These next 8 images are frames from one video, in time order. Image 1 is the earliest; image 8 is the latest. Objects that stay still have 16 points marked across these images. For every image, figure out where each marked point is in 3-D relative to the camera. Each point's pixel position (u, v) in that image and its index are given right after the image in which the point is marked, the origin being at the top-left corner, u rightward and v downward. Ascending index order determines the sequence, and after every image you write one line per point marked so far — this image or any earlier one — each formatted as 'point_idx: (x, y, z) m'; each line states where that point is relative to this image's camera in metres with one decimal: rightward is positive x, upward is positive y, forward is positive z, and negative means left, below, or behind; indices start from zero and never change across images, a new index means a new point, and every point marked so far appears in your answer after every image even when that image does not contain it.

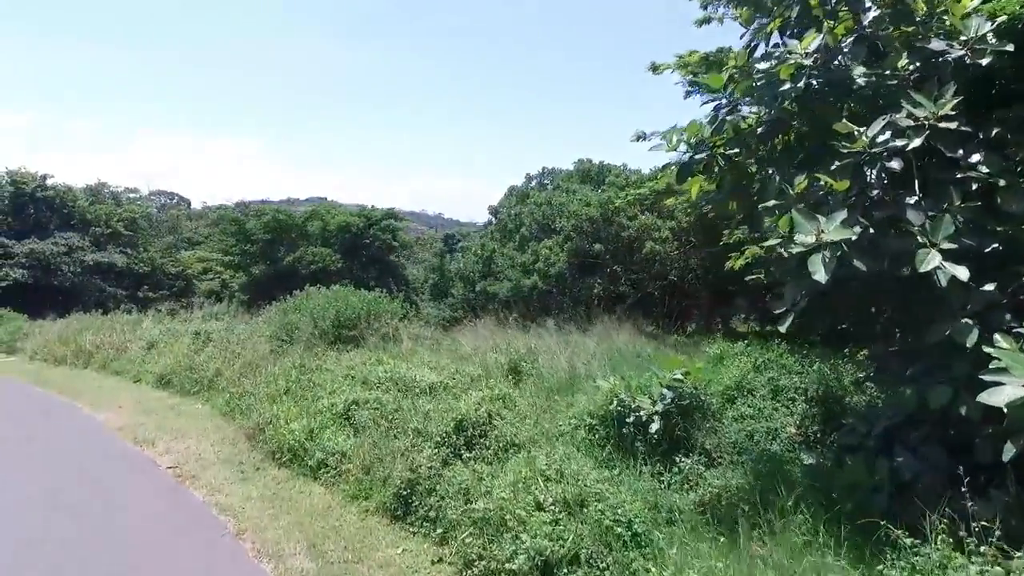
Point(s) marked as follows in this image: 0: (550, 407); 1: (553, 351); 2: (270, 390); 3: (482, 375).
0: (+0.3, -1.0, +6.0) m
1: (+0.5, -0.9, +8.6) m
2: (-2.6, -1.1, +7.5) m
3: (-0.3, -1.0, +7.5) m
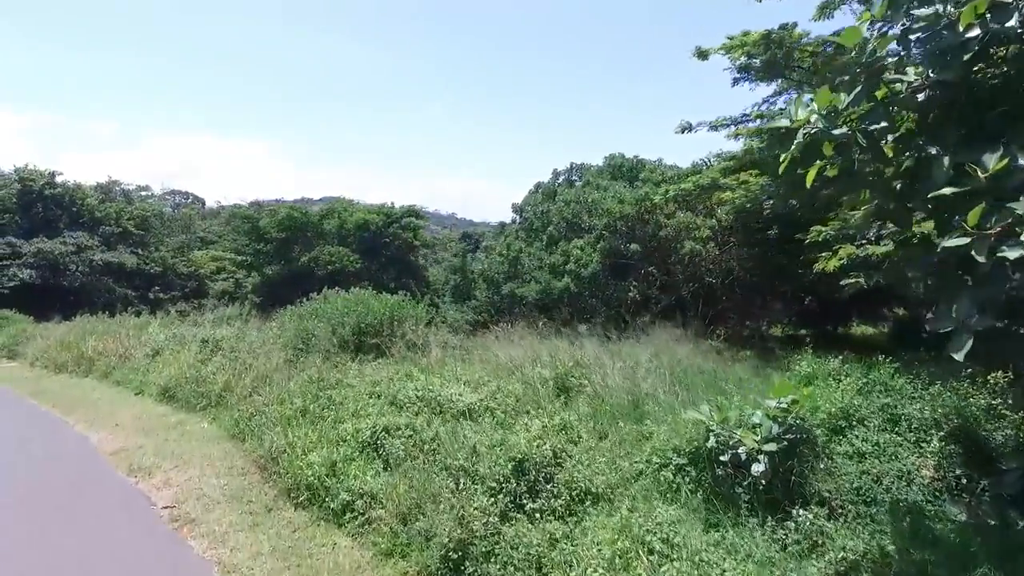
0: (+0.7, -1.1, +5.0) m
1: (+1.0, -0.9, +7.7) m
2: (-2.1, -1.2, +6.5) m
3: (+0.1, -1.0, +6.5) m
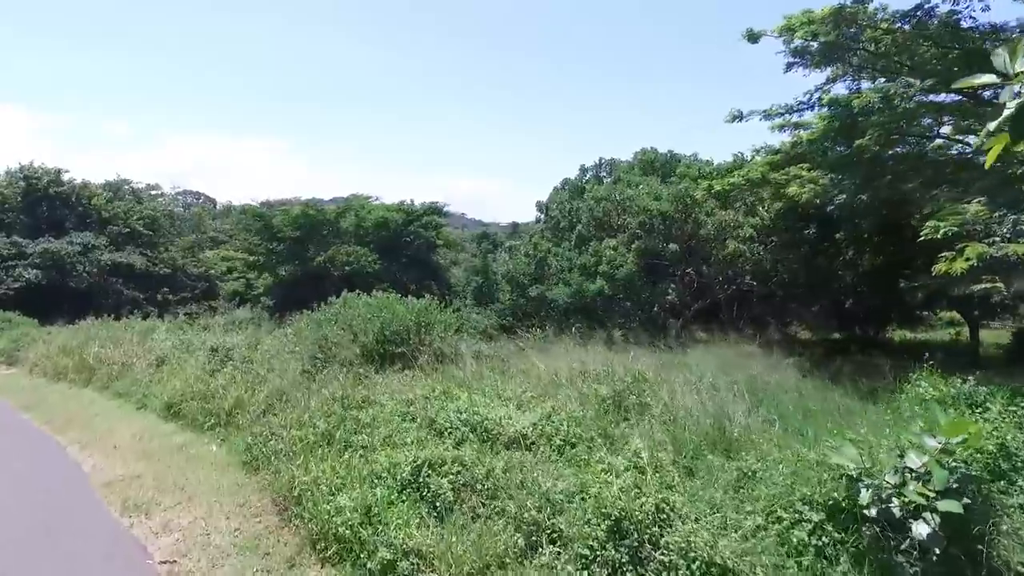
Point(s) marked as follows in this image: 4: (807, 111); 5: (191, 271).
0: (+1.2, -1.1, +4.0) m
1: (+1.4, -0.9, +6.7) m
2: (-1.6, -1.2, +5.6) m
3: (+0.6, -1.1, +5.5) m
4: (+4.9, +2.9, +11.6) m
5: (-9.0, +0.5, +19.7) m
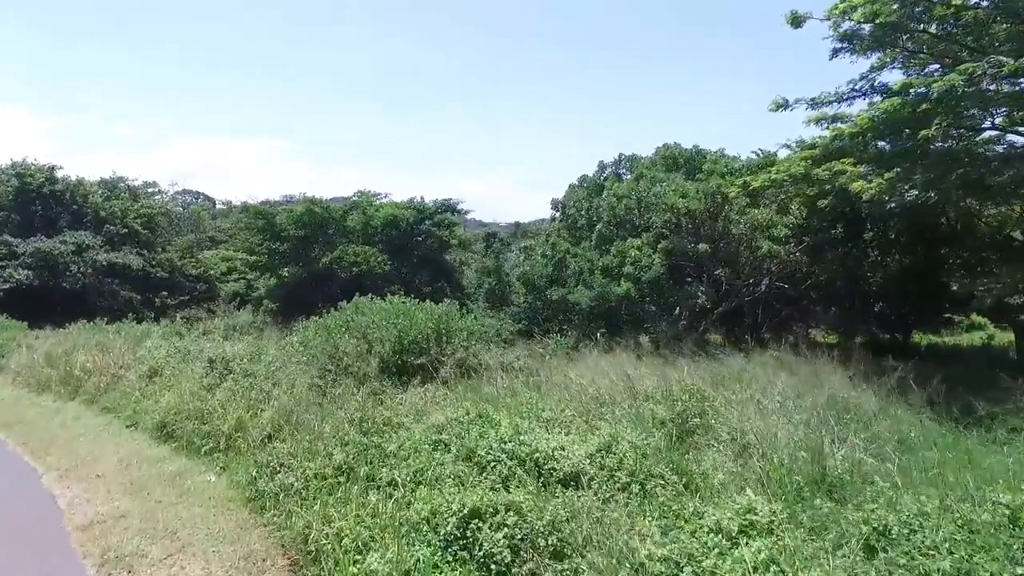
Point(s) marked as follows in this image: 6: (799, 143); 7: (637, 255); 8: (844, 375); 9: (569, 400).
0: (+1.5, -1.2, +3.2) m
1: (+1.8, -1.0, +5.8) m
2: (-1.3, -1.2, +4.8) m
3: (+1.0, -1.1, +4.7) m
4: (+5.2, +2.9, +10.7) m
5: (-8.7, +0.4, +18.8) m
6: (+5.6, +2.8, +13.6) m
7: (+2.3, +0.6, +13.0) m
8: (+3.0, -0.8, +6.5) m
9: (+0.6, -1.1, +6.5) m
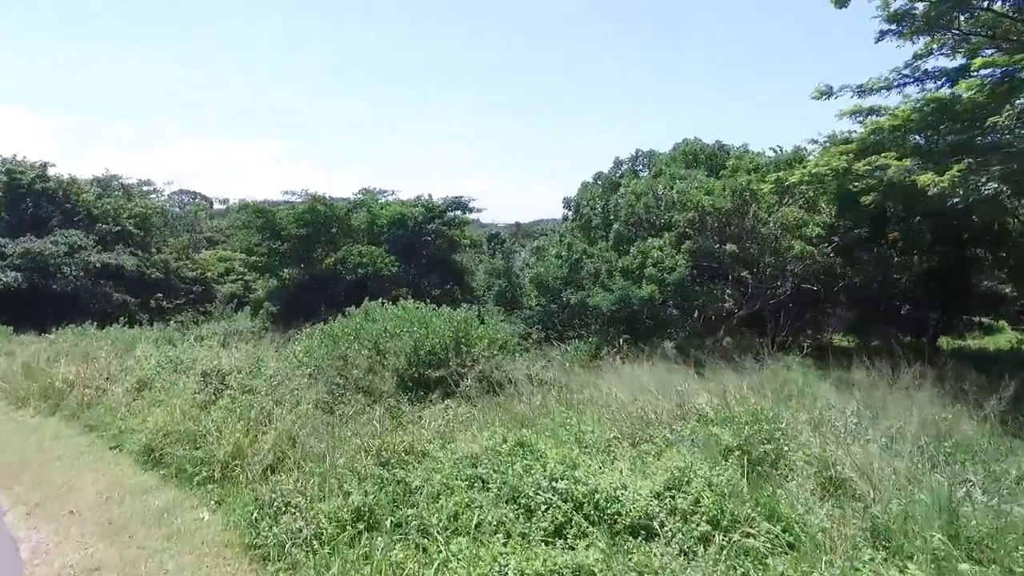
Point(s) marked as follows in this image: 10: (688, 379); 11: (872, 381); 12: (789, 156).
0: (+1.8, -1.2, +2.4) m
1: (+2.1, -1.0, +5.1) m
2: (-1.0, -1.3, +4.0) m
3: (+1.3, -1.1, +3.9) m
4: (+5.5, +2.8, +9.9) m
5: (-8.4, +0.4, +18.0) m
6: (+5.8, +2.7, +12.9) m
7: (+2.6, +0.5, +12.2) m
8: (+3.3, -0.9, +5.7) m
9: (+0.9, -1.1, +5.8) m
10: (+1.9, -1.0, +7.6) m
11: (+3.2, -0.8, +6.3) m
12: (+5.2, +2.5, +13.0) m
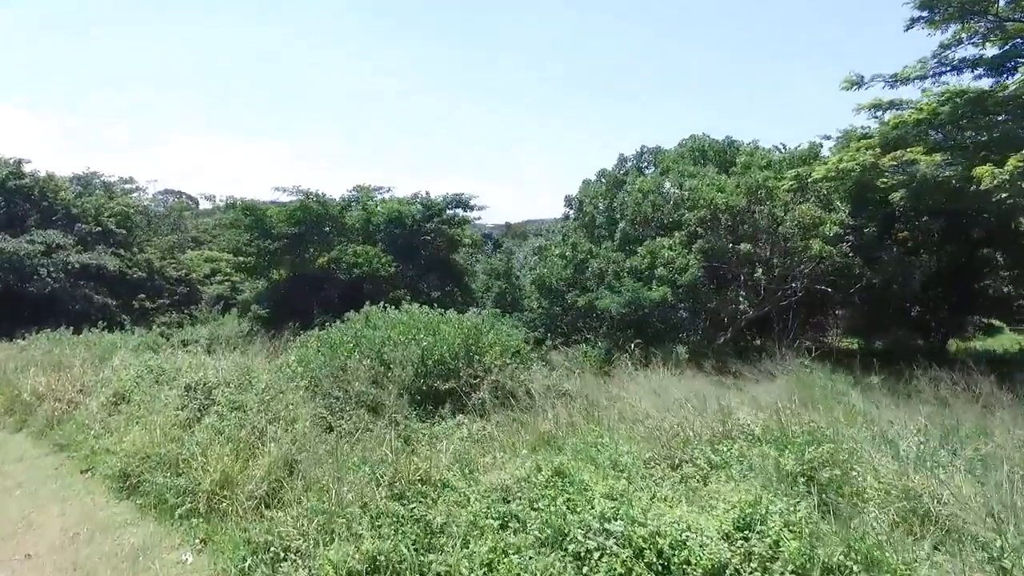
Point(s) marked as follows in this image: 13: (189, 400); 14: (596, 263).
0: (+2.1, -1.2, +1.8) m
1: (+2.3, -1.1, +4.5) m
2: (-0.8, -1.3, +3.3) m
3: (+1.5, -1.2, +3.3) m
4: (+5.6, +2.8, +9.4) m
5: (-8.4, +0.3, +17.2) m
6: (+5.9, +2.7, +12.3) m
7: (+2.6, +0.5, +11.6) m
8: (+3.5, -0.9, +5.1) m
9: (+1.0, -1.1, +5.1) m
10: (+2.1, -1.0, +7.0) m
11: (+3.4, -0.9, +5.7) m
12: (+5.2, +2.4, +12.5) m
13: (-2.7, -0.9, +6.0) m
14: (+1.5, +0.4, +12.3) m
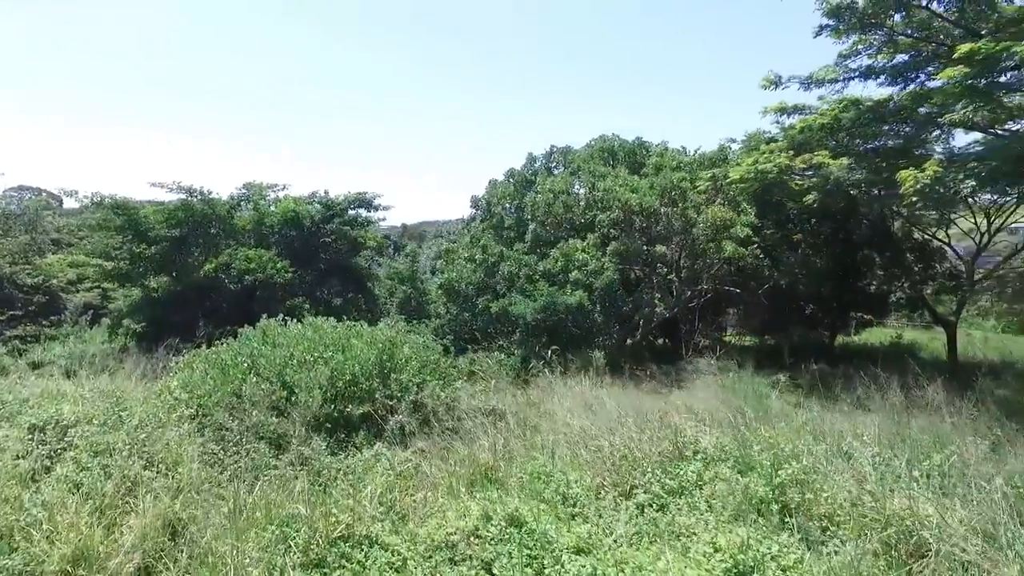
0: (+2.1, -1.3, +1.4) m
1: (+1.9, -1.1, +4.1) m
2: (-0.9, -1.4, +2.5) m
3: (+1.3, -1.2, +2.8) m
4: (+4.4, +2.8, +9.5) m
5: (-10.6, +0.1, +15.2) m
6: (+4.3, +2.7, +12.4) m
7: (+1.2, +0.5, +11.2) m
8: (+3.0, -0.9, +4.9) m
9: (+0.6, -1.2, +4.6) m
10: (+1.3, -1.0, +6.6) m
11: (+2.8, -0.9, +5.5) m
12: (+3.6, +2.4, +12.5) m
13: (-3.3, -1.0, +4.9) m
14: (-0.1, +0.4, +11.7) m
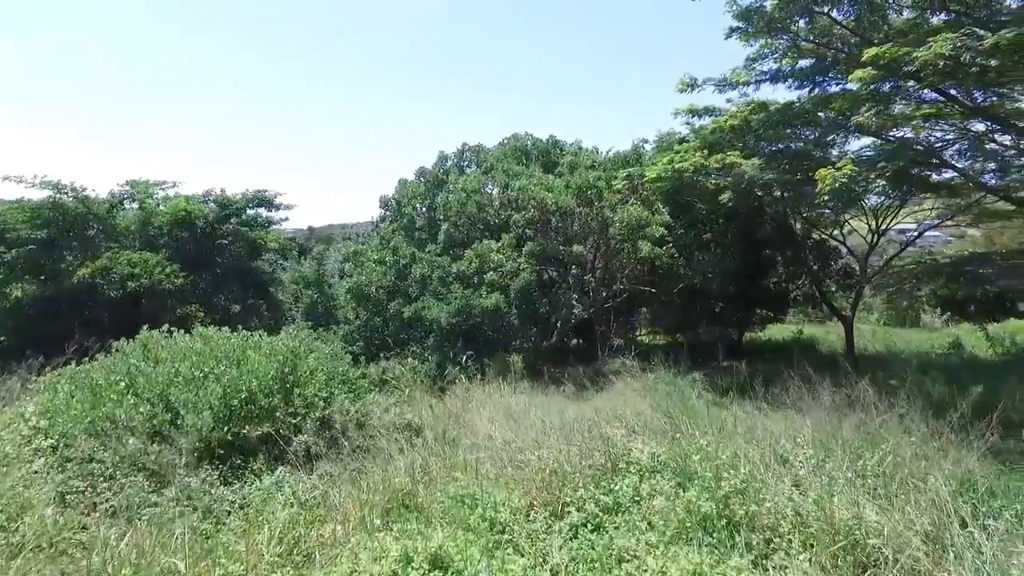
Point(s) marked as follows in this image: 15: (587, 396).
0: (+2.0, -1.2, +1.3) m
1: (+1.5, -1.1, +3.9) m
2: (-1.1, -1.4, +2.0) m
3: (+1.0, -1.2, +2.5) m
4: (+3.3, +2.8, +9.6) m
5: (-12.3, -0.1, +13.3) m
6: (+2.7, +2.7, +12.5) m
7: (-0.1, +0.4, +10.9) m
8: (+2.5, -0.9, +4.9) m
9: (+0.1, -1.2, +4.2) m
10: (+0.6, -1.0, +6.3) m
11: (+2.2, -0.9, +5.4) m
12: (+2.0, +2.4, +12.4) m
13: (-3.7, -1.1, +4.0) m
14: (-1.4, +0.3, +11.2) m
15: (+0.8, -1.2, +7.6) m
